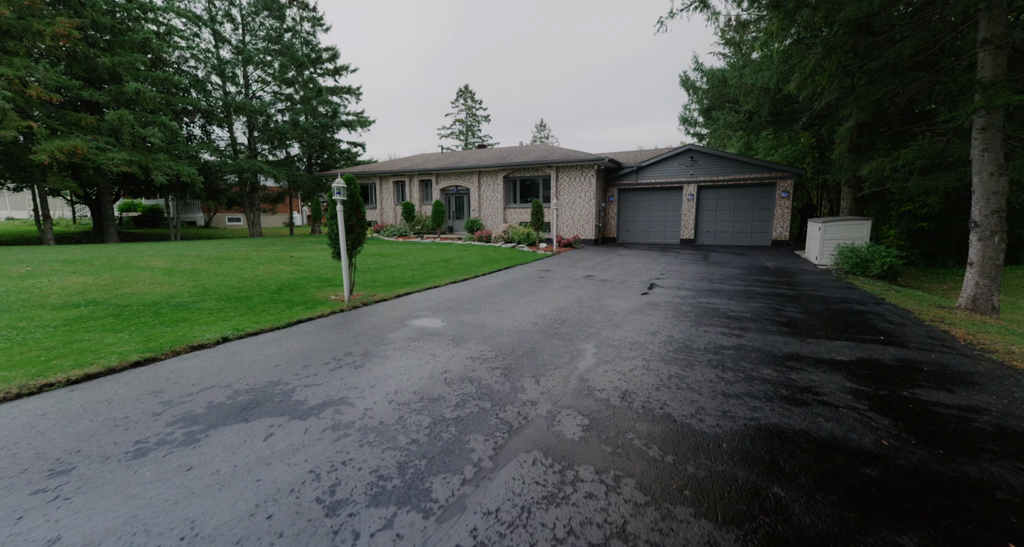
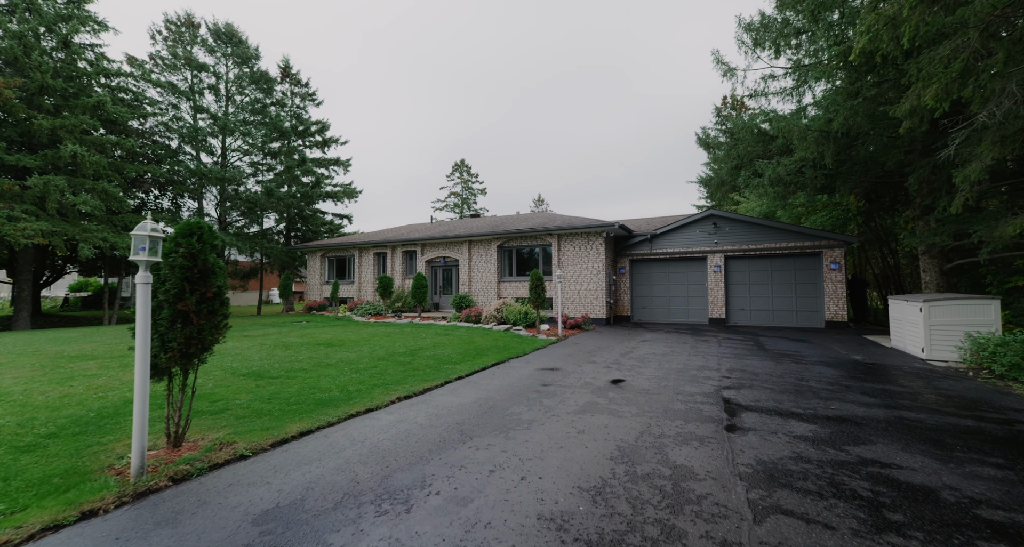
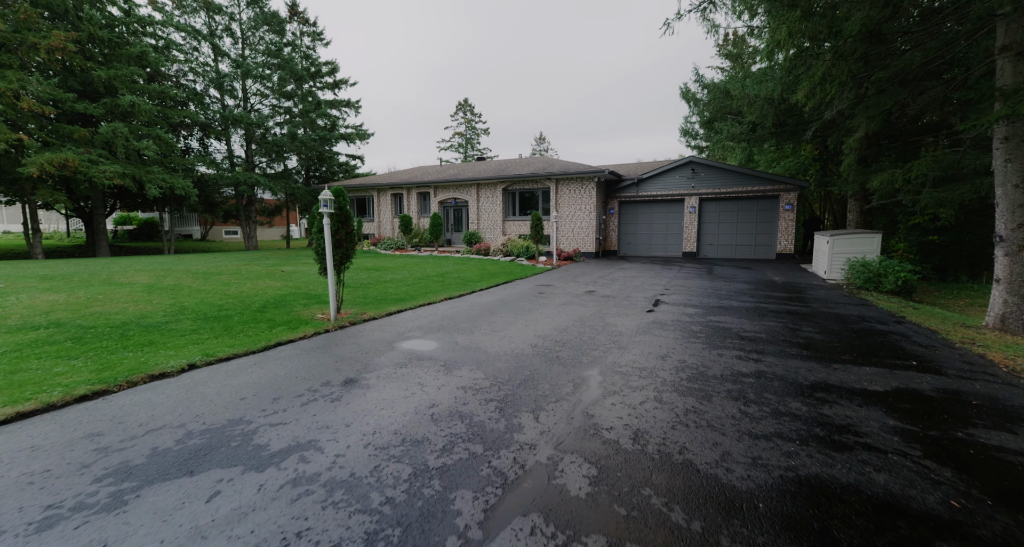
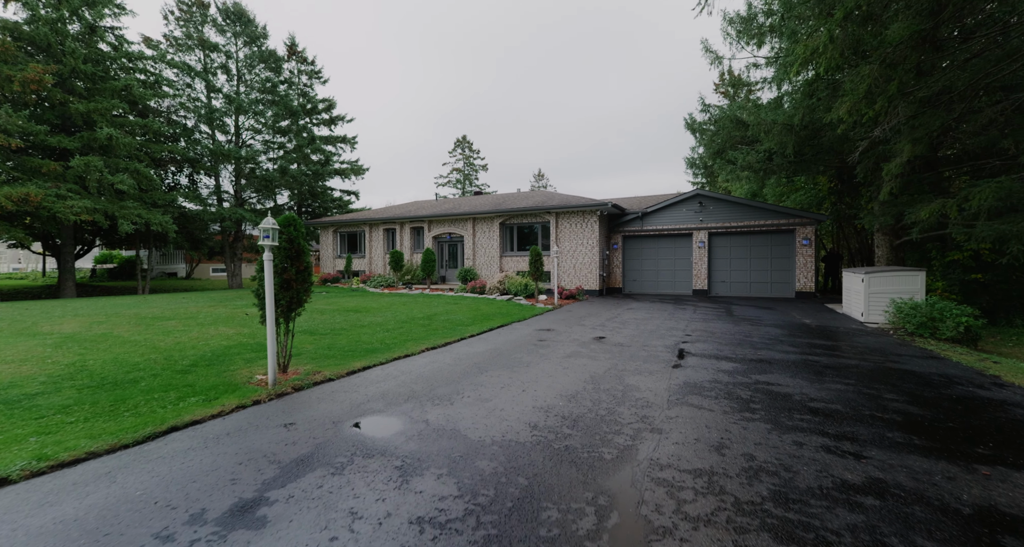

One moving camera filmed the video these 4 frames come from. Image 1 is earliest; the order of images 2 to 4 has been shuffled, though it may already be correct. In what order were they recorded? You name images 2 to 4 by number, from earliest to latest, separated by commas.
3, 4, 2
